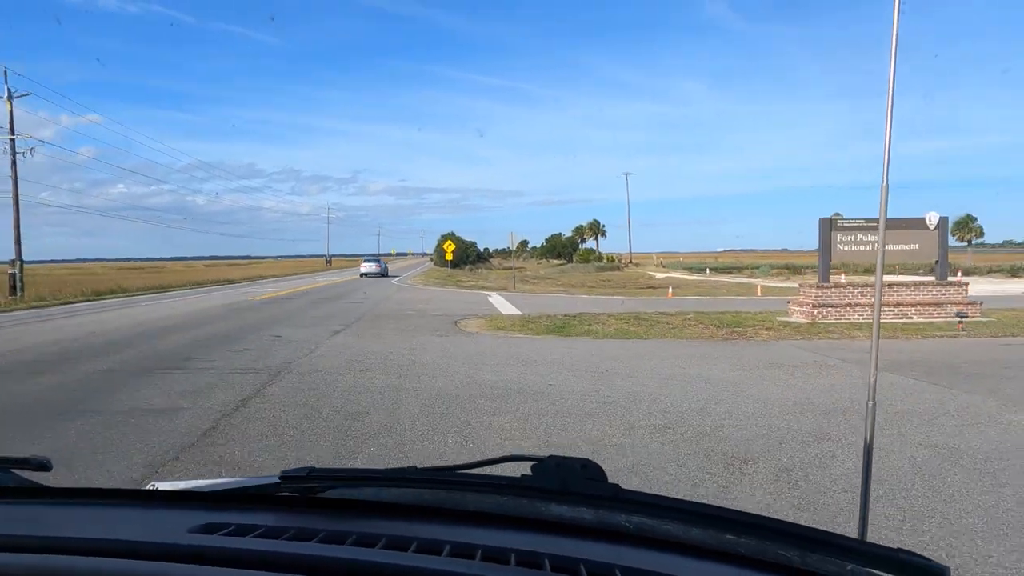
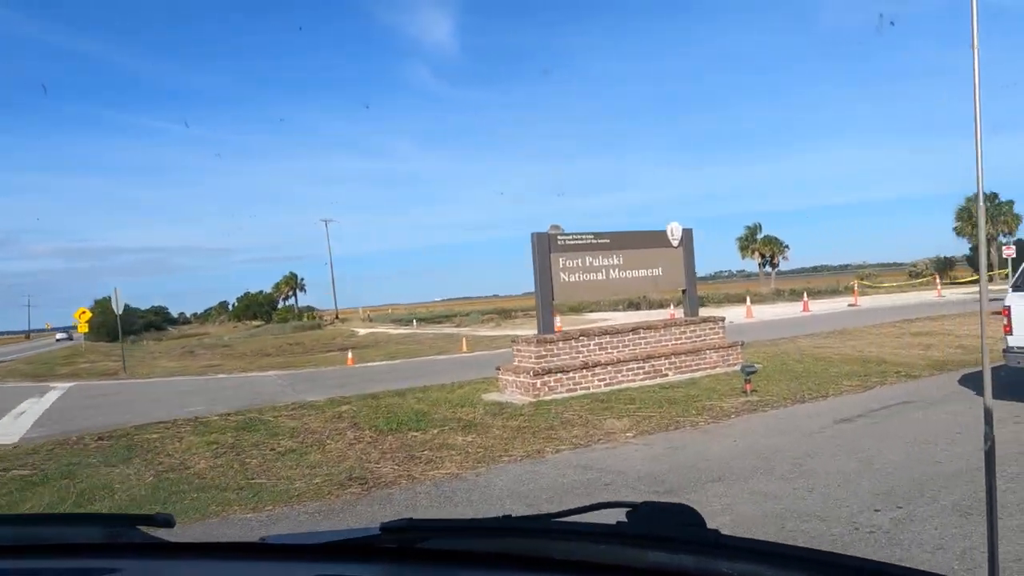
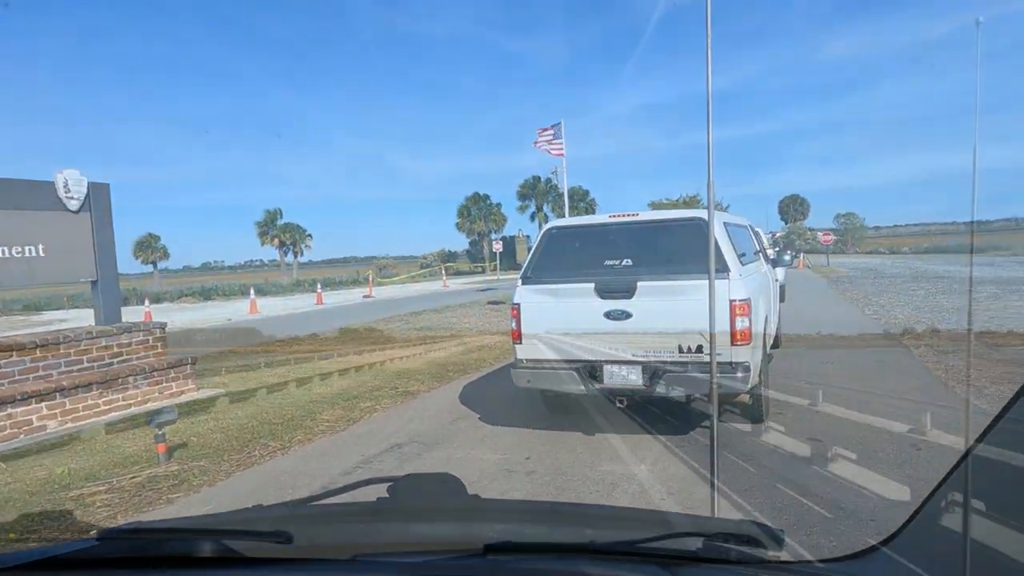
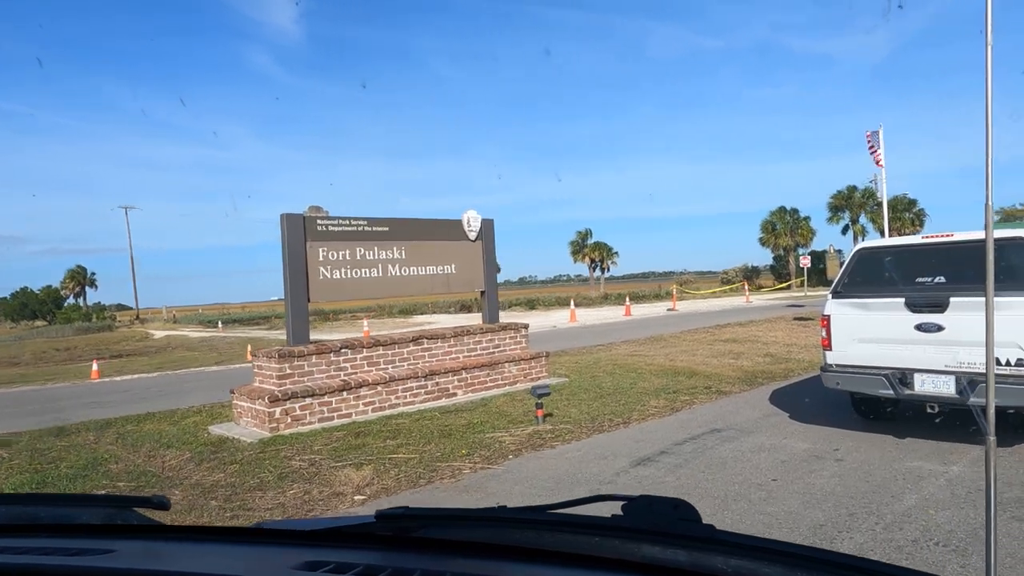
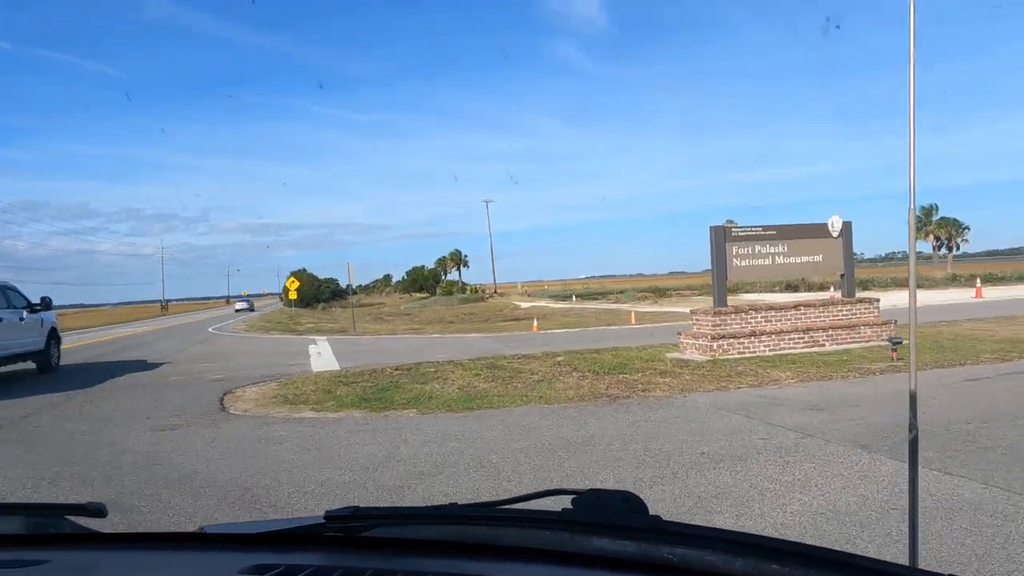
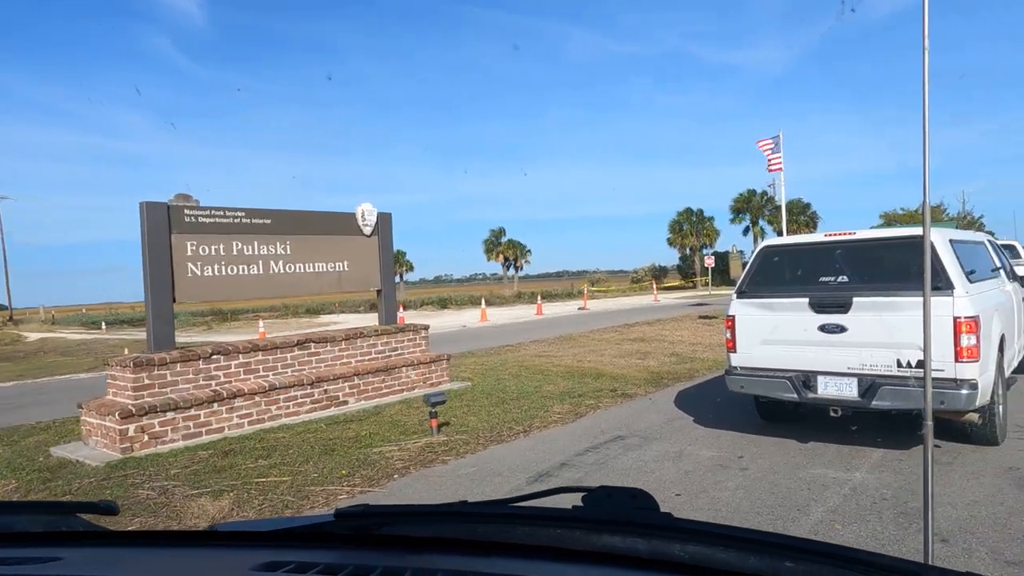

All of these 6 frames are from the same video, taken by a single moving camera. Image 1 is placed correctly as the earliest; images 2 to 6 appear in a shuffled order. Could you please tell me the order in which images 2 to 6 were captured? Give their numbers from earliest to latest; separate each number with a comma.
5, 2, 4, 6, 3
